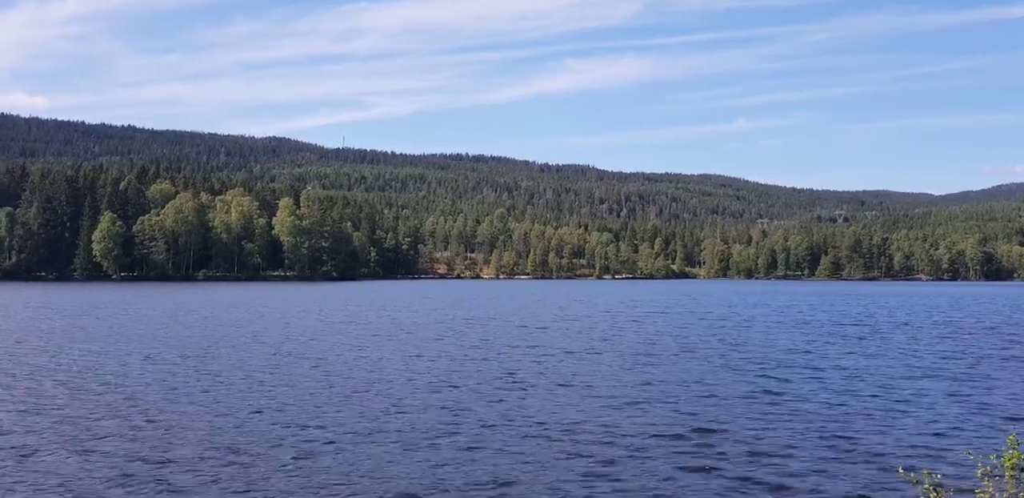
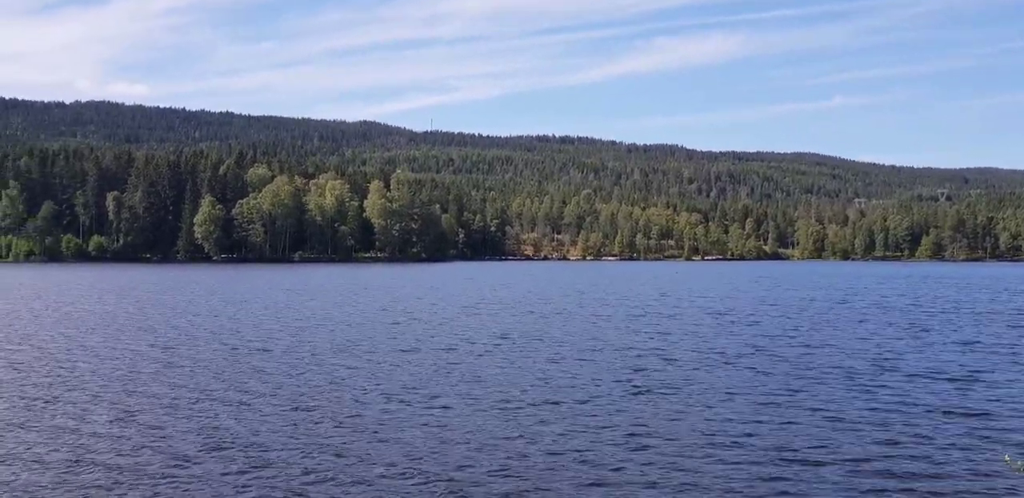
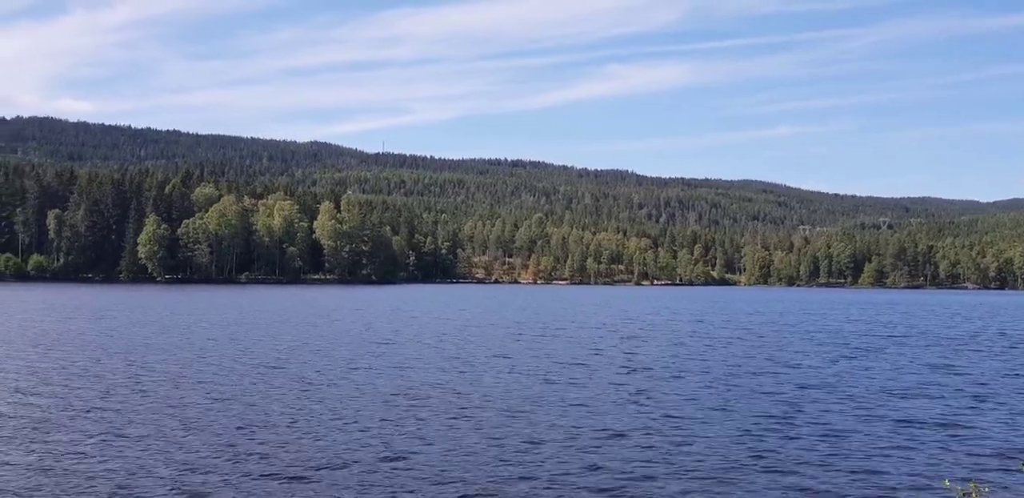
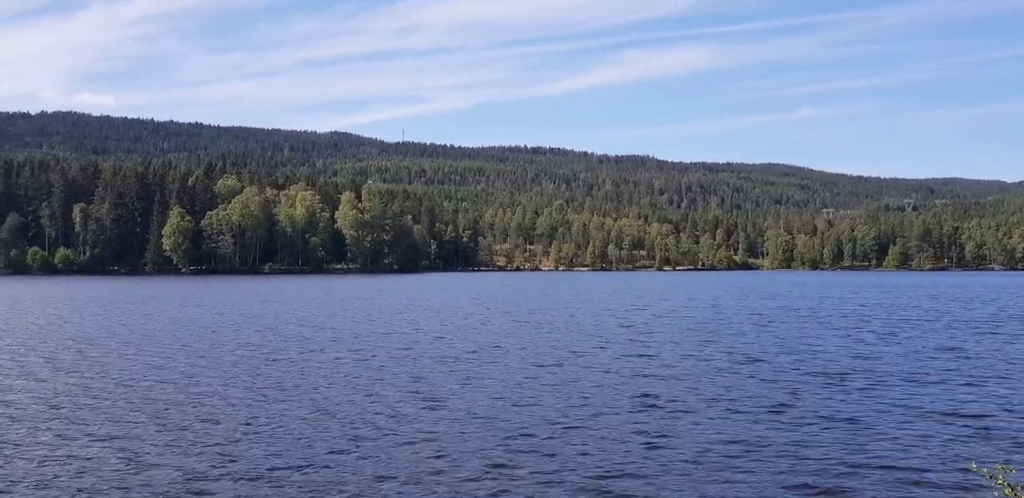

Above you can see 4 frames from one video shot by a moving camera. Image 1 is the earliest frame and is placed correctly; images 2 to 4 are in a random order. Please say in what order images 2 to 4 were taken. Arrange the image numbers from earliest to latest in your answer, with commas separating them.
3, 4, 2
